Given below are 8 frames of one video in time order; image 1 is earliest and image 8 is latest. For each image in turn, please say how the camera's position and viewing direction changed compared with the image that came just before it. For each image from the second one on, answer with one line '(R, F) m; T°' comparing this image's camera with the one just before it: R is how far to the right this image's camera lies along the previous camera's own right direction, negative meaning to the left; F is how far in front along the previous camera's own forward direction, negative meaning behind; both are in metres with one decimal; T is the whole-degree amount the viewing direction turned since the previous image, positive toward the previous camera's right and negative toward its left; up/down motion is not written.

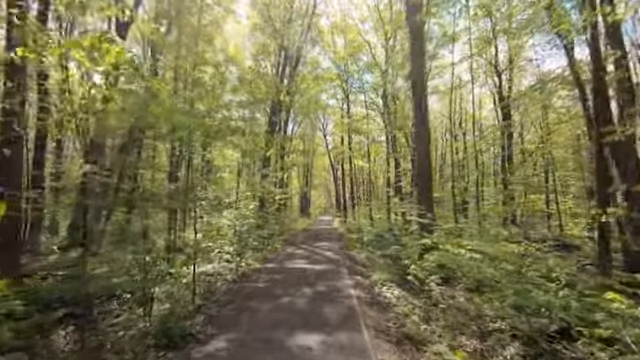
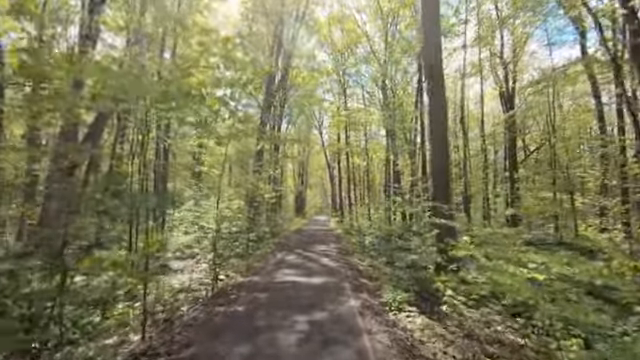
(0.0, +1.6) m; +1°
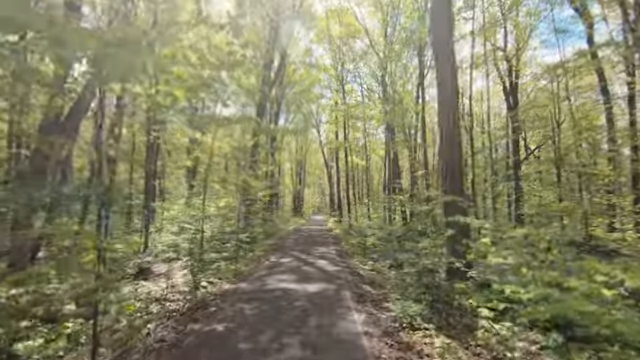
(0.0, +0.9) m; 0°
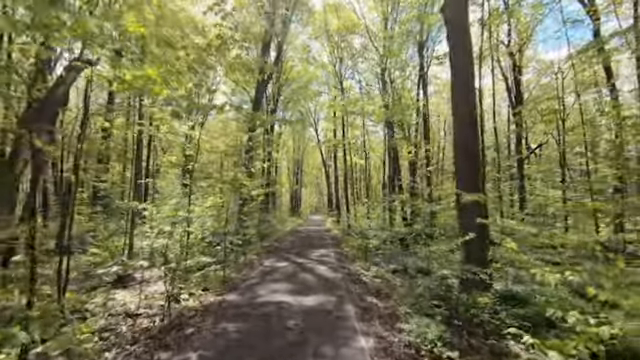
(0.0, +0.8) m; 0°
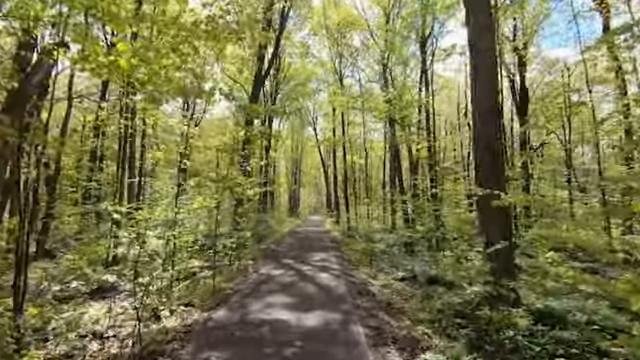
(-0.1, +0.8) m; 0°
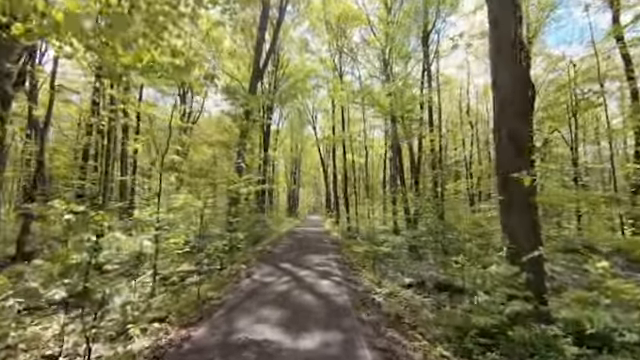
(0.0, +0.7) m; 0°
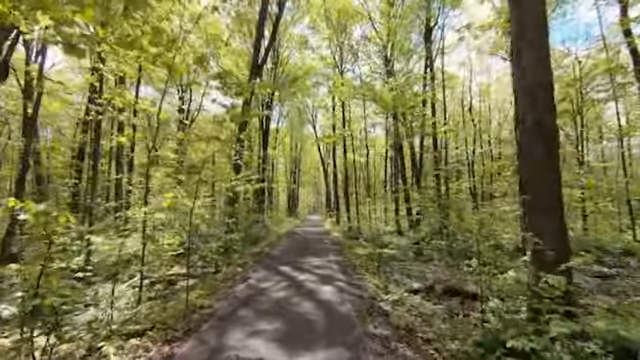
(0.0, +0.5) m; 0°
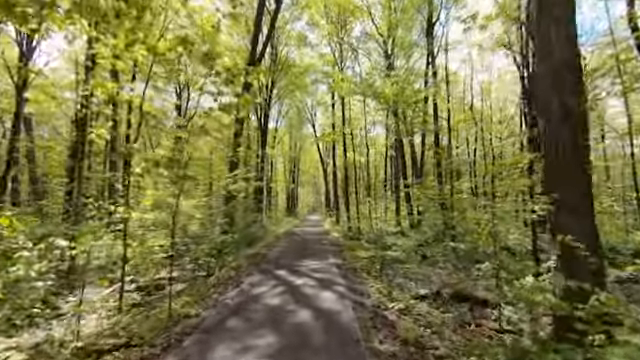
(0.0, +0.5) m; 0°
